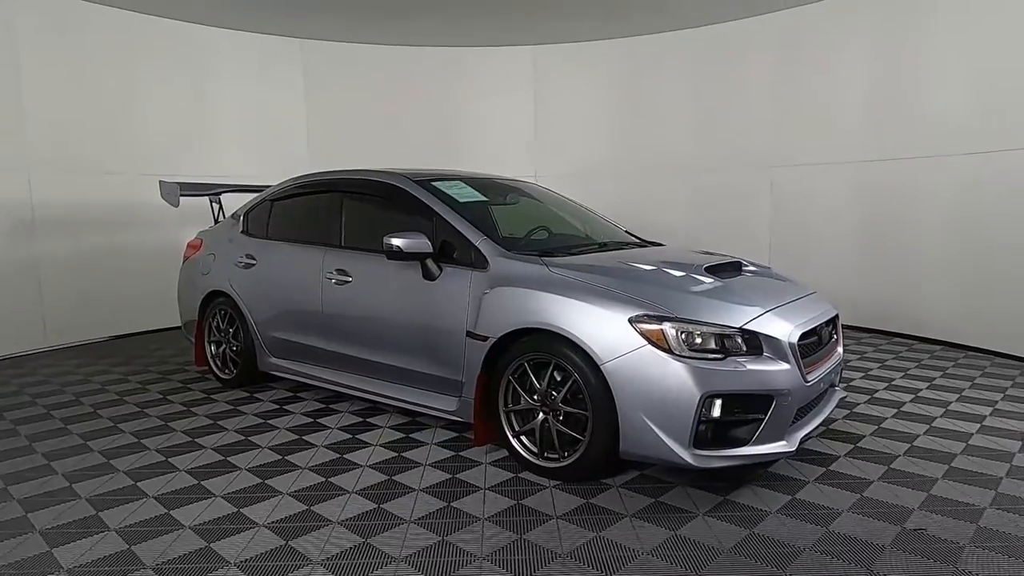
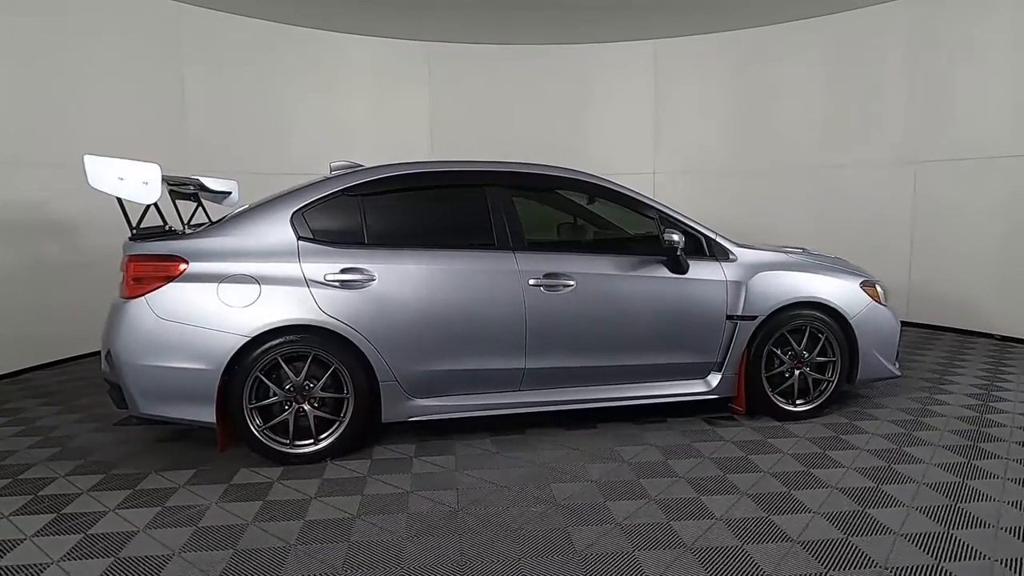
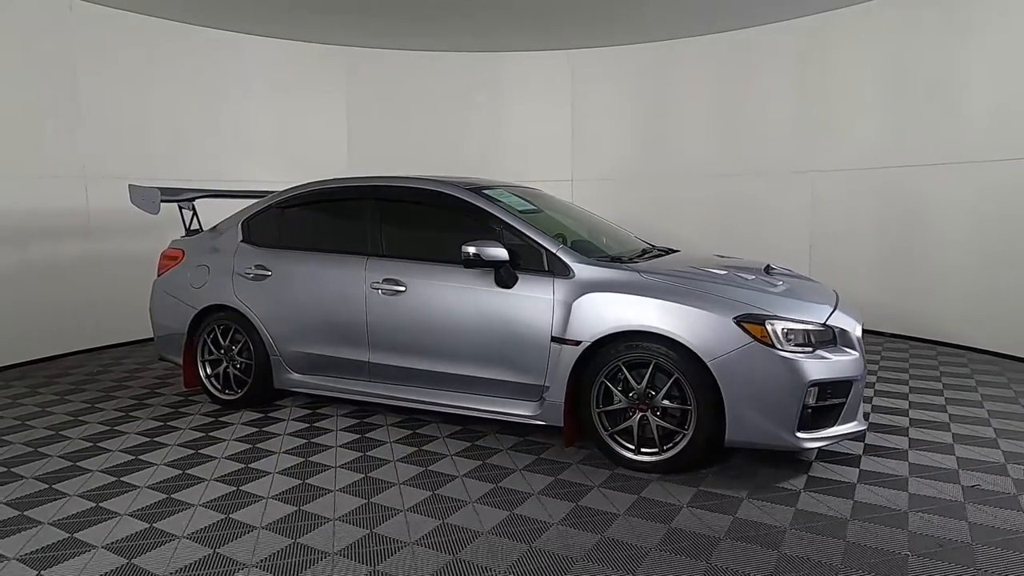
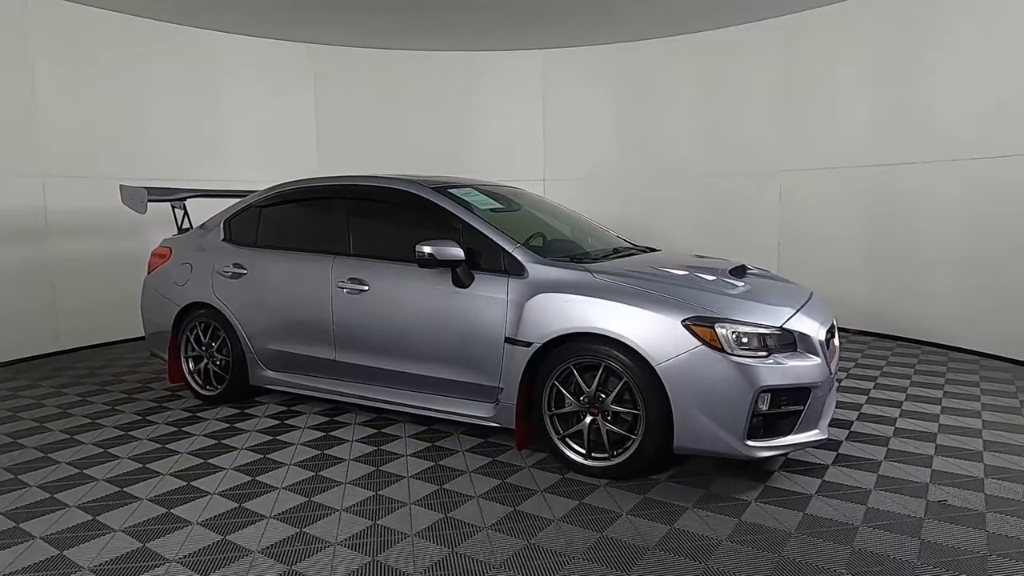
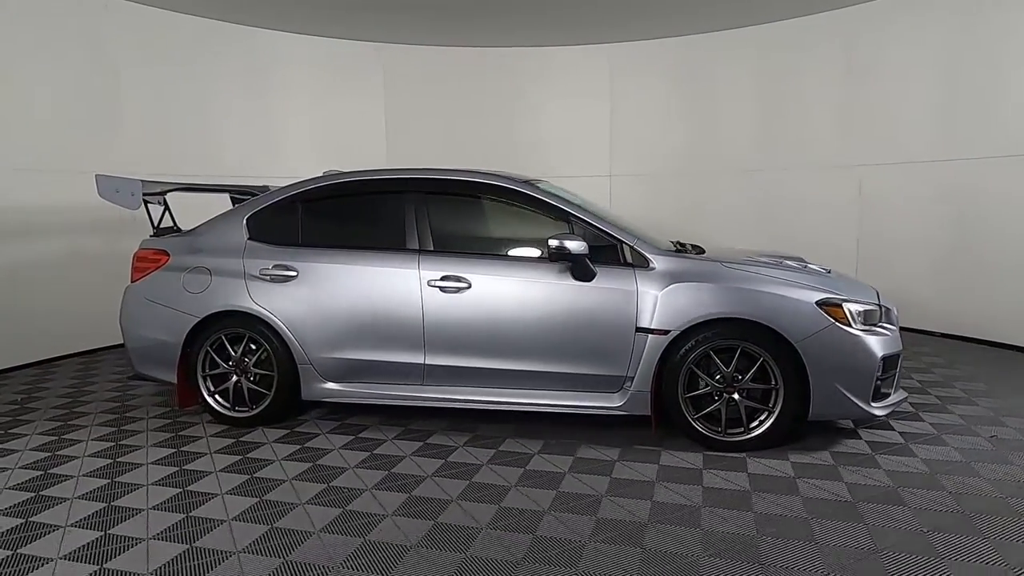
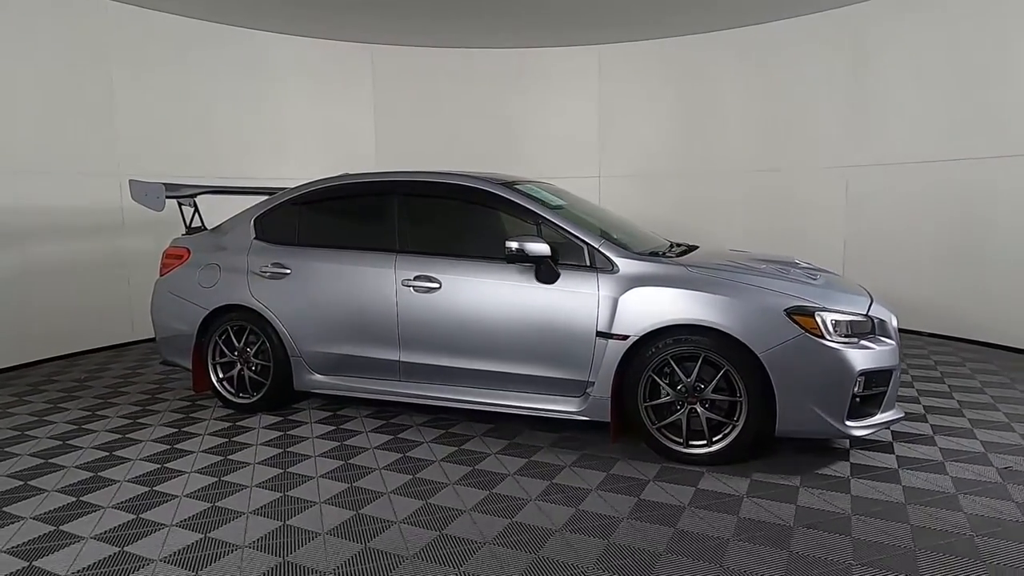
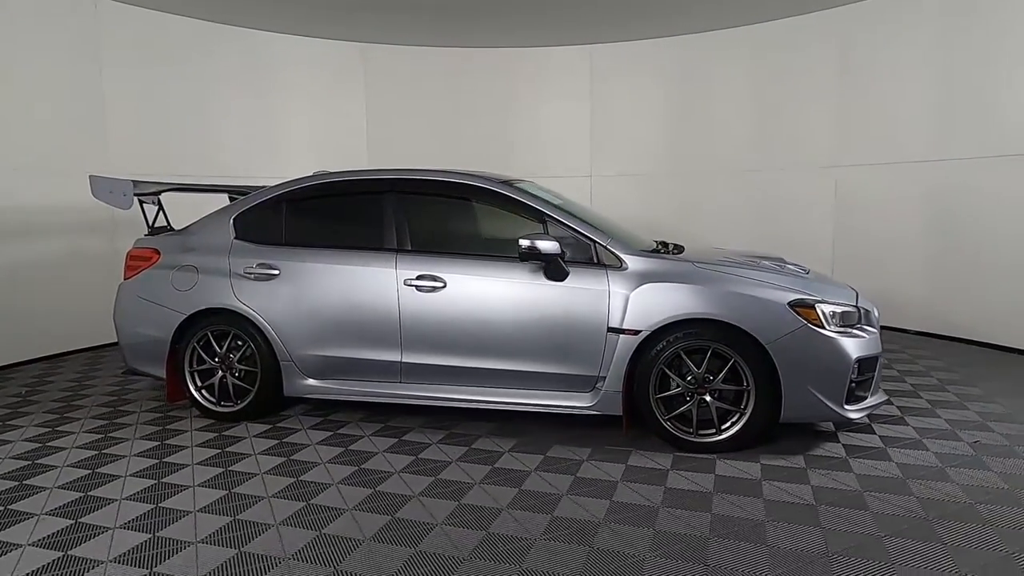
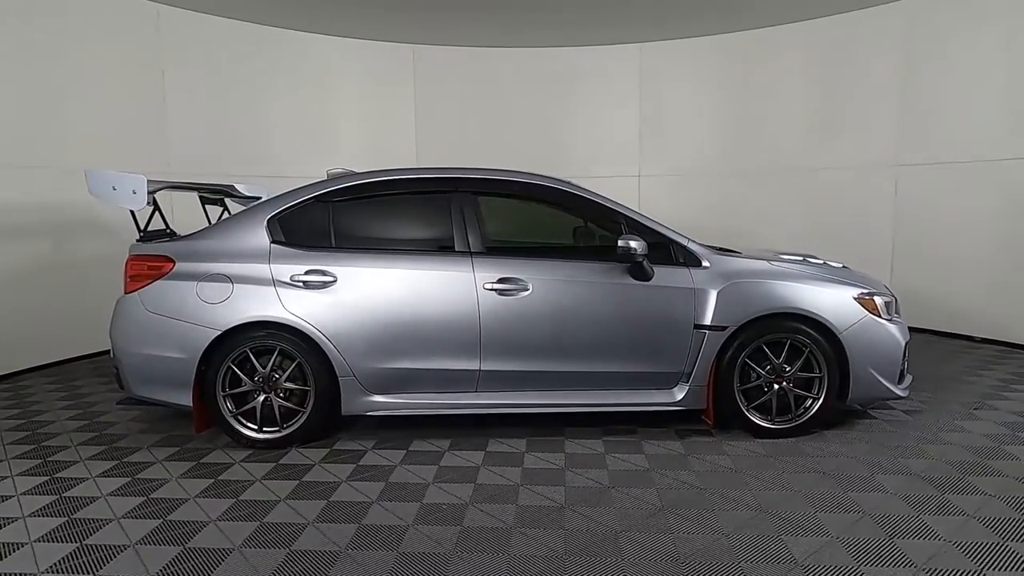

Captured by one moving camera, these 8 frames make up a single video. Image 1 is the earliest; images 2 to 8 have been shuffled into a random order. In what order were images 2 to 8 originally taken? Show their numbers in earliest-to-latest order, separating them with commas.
4, 3, 6, 7, 5, 8, 2
